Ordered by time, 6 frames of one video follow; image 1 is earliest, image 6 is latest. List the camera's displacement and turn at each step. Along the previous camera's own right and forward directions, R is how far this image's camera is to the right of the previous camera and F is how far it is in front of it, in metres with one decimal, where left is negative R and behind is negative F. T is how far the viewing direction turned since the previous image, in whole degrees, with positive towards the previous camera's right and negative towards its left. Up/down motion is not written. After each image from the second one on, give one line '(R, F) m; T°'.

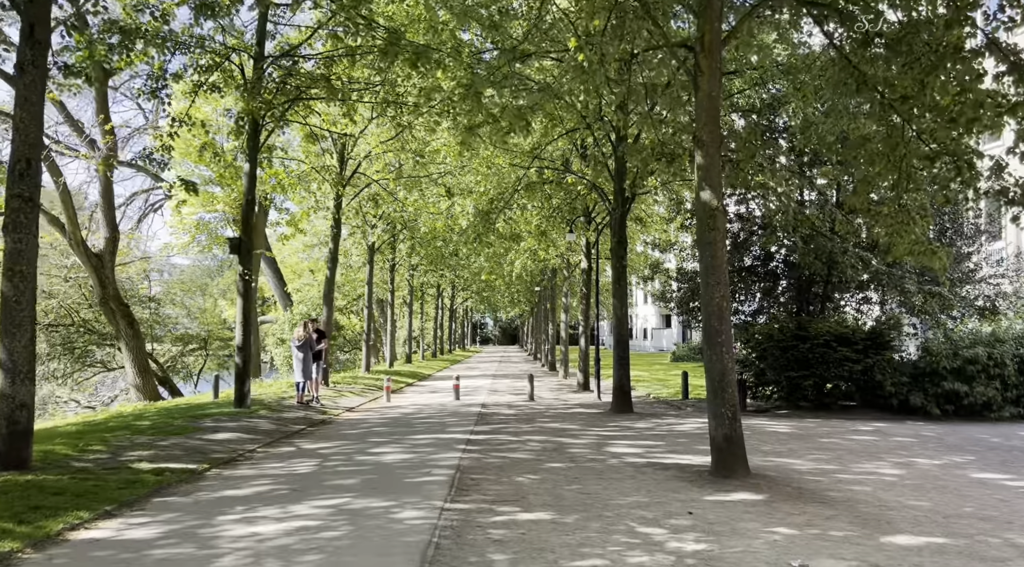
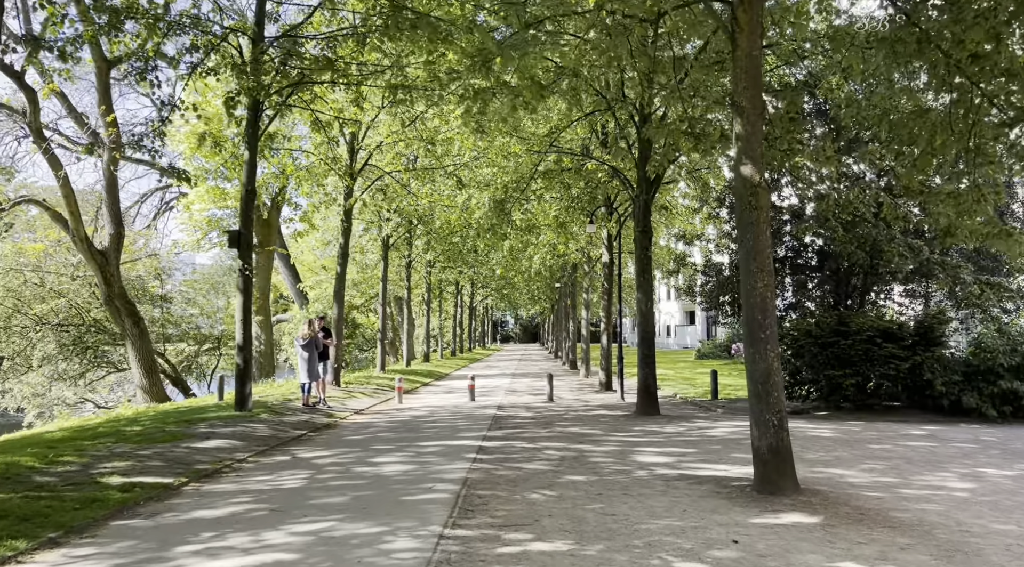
(+0.1, +1.1) m; -2°
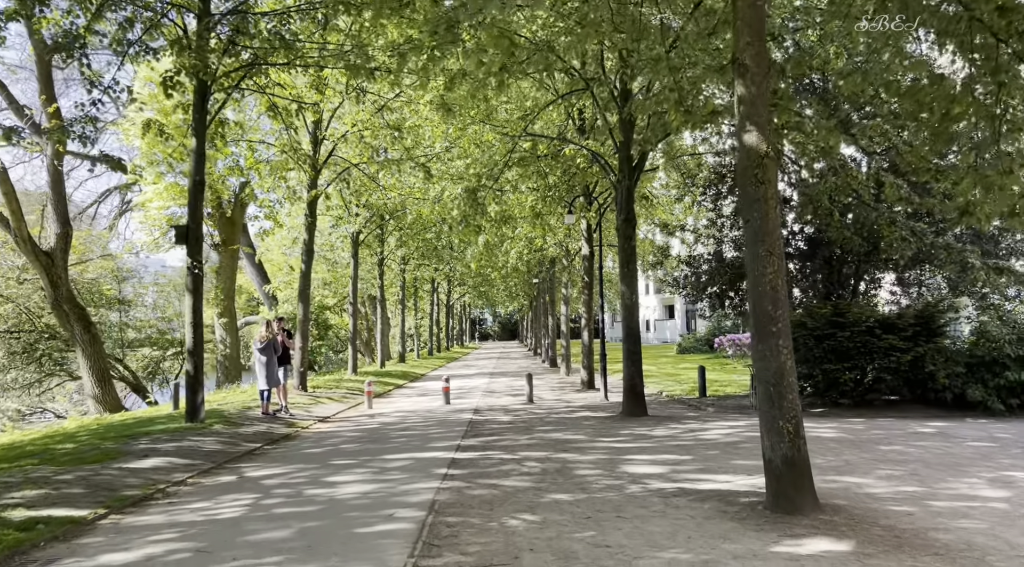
(+0.1, +1.2) m; +2°
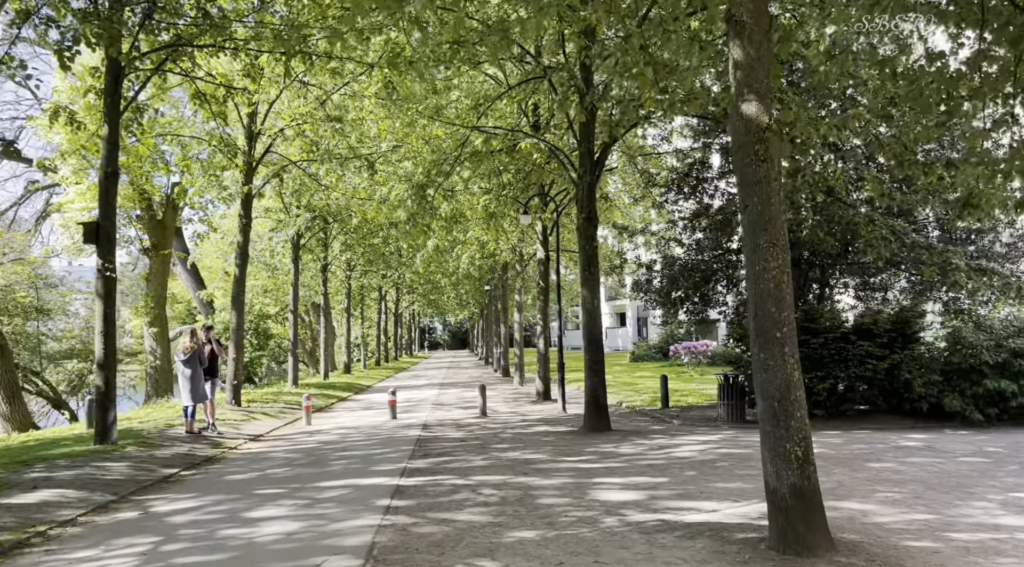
(0.0, +1.2) m; +4°
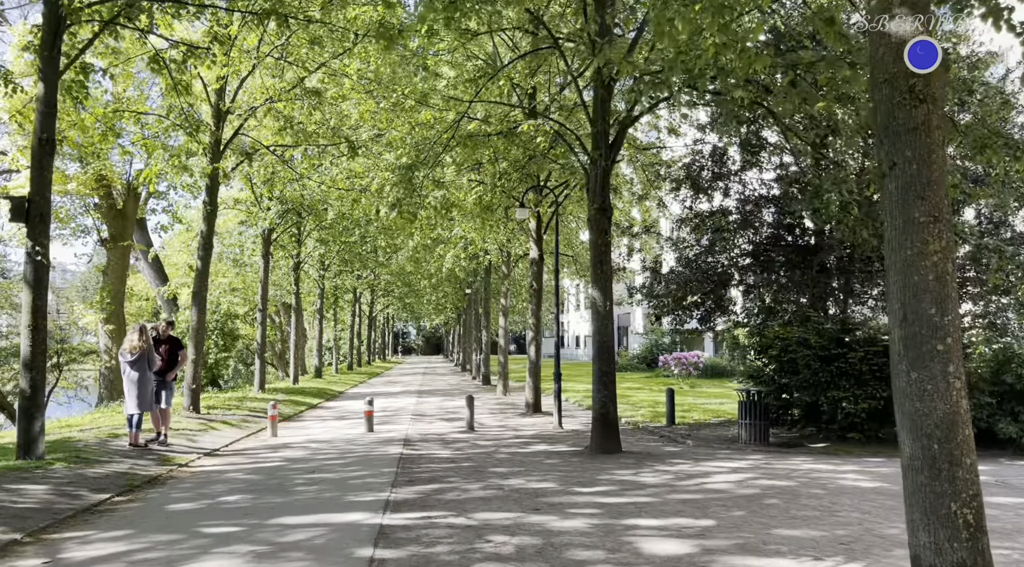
(-0.4, +1.8) m; +2°
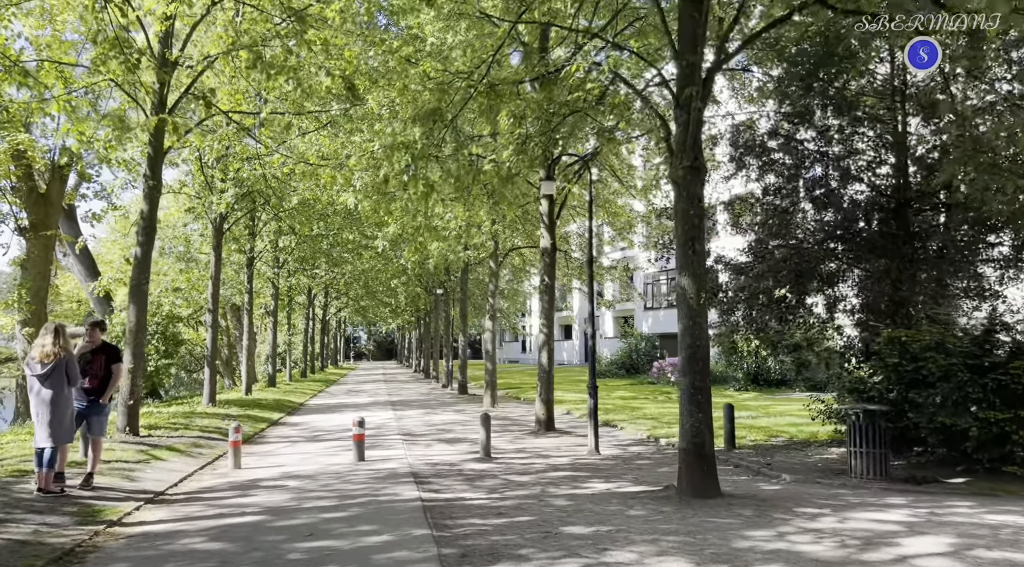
(-1.4, +3.2) m; +4°
